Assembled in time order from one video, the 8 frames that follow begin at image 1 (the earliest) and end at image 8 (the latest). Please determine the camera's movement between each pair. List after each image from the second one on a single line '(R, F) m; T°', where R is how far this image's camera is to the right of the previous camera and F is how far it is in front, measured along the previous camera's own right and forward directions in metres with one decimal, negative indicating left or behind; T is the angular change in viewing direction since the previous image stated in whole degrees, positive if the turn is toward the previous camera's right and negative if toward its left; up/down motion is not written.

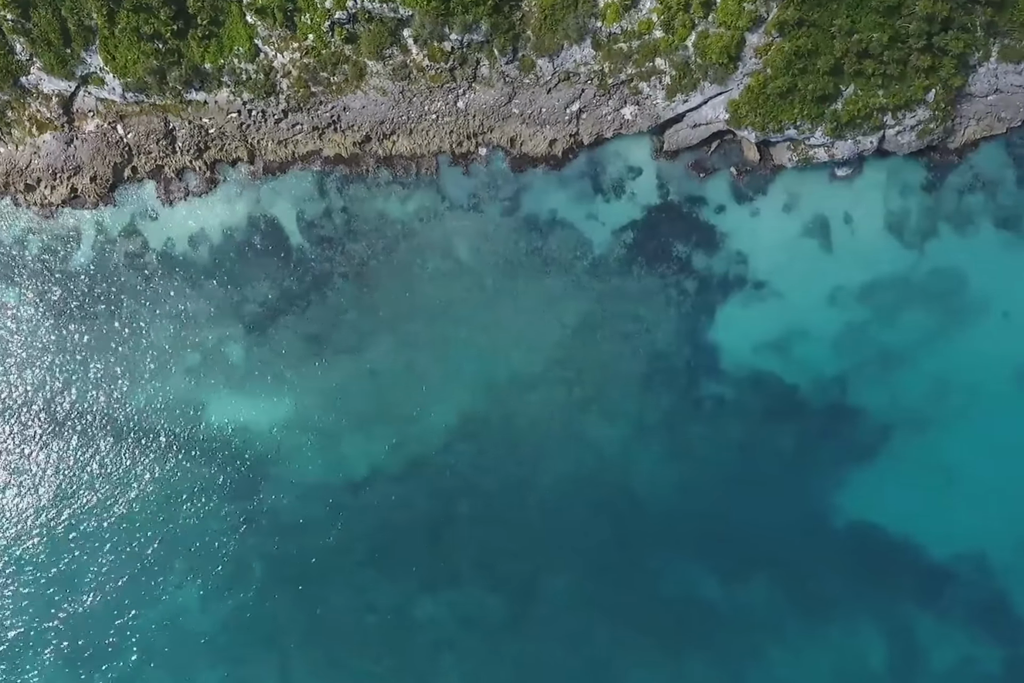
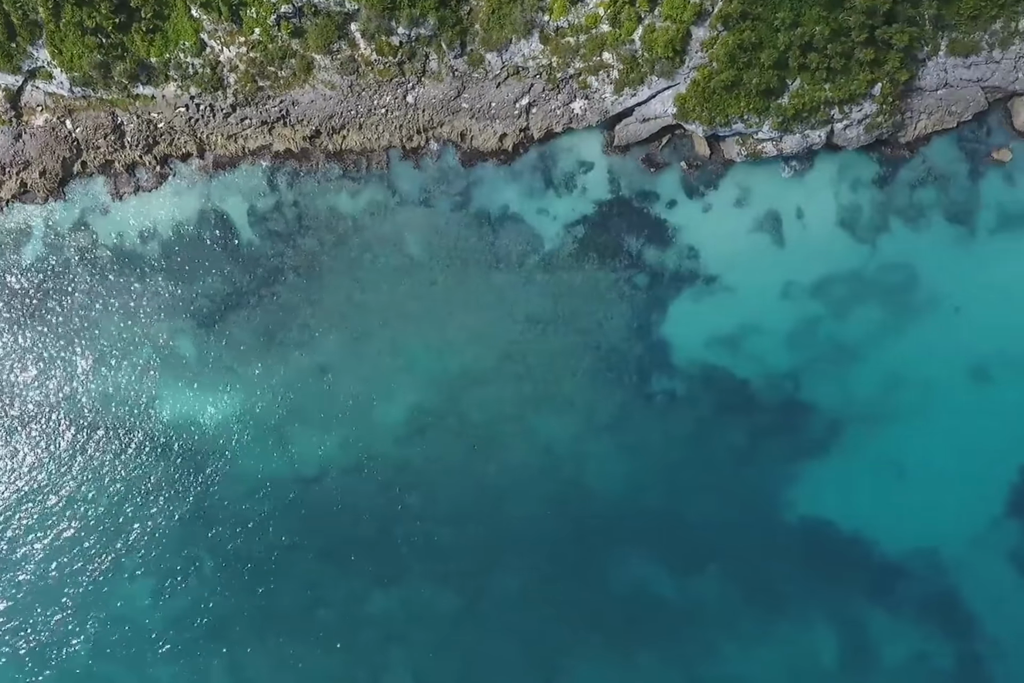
(+1.8, 0.0) m; 0°
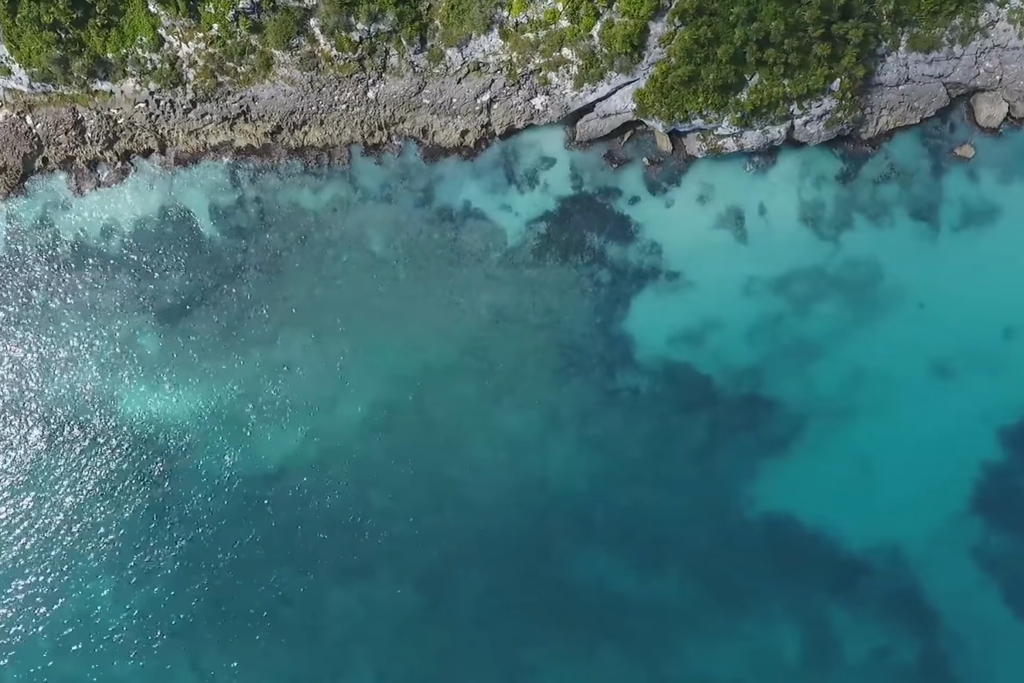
(+1.4, 0.0) m; 0°
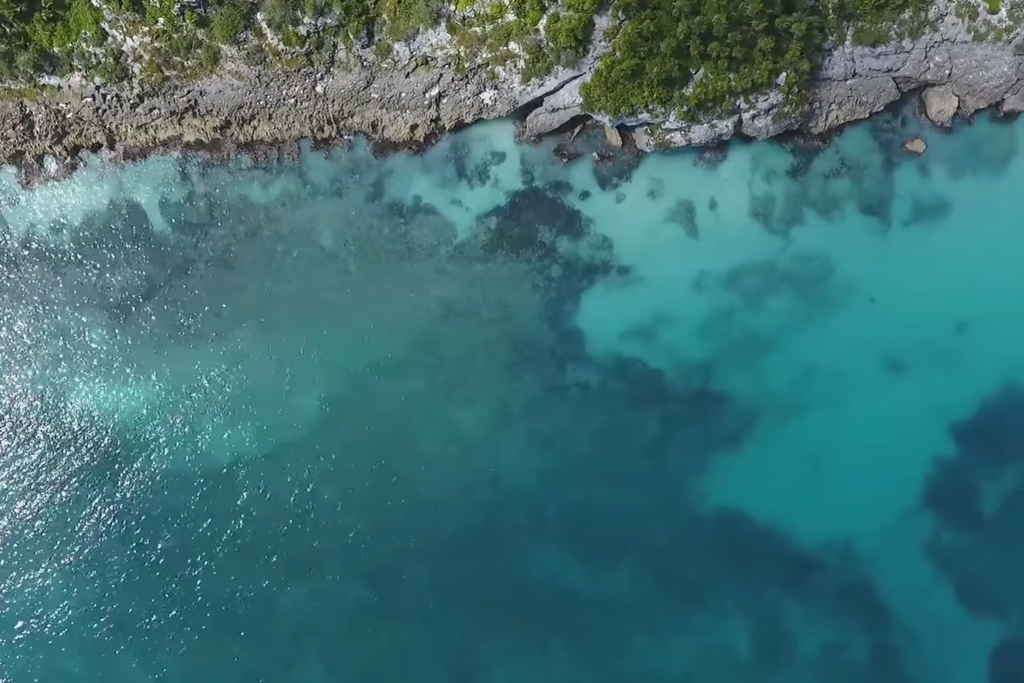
(+1.8, 0.0) m; 0°
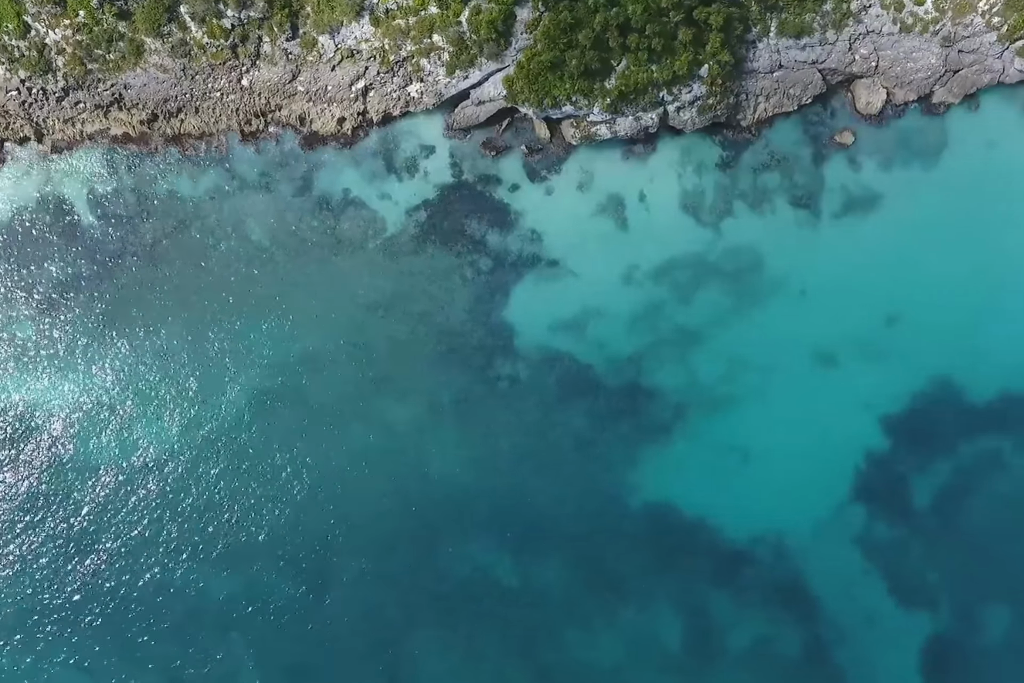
(+2.5, 0.0) m; 0°
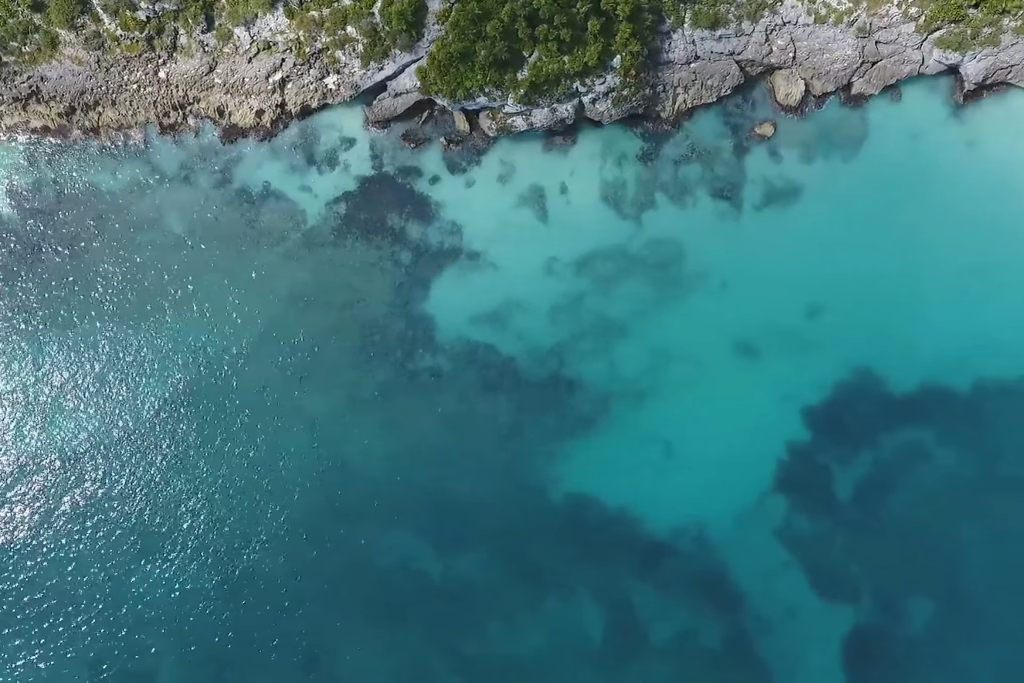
(+2.8, 0.0) m; 0°
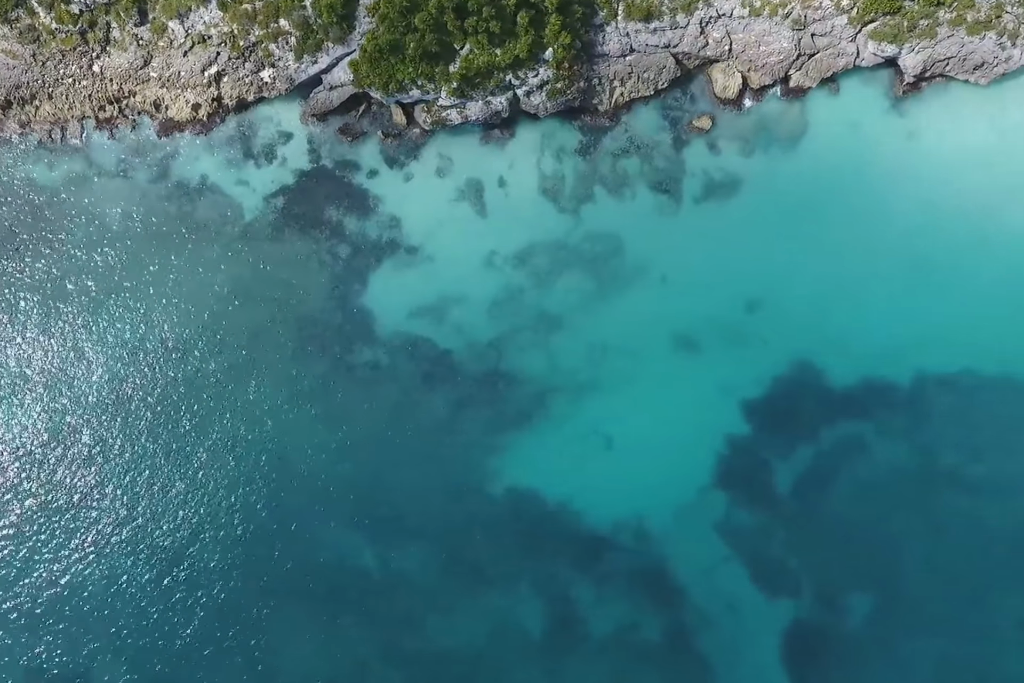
(+2.2, +0.1) m; 0°
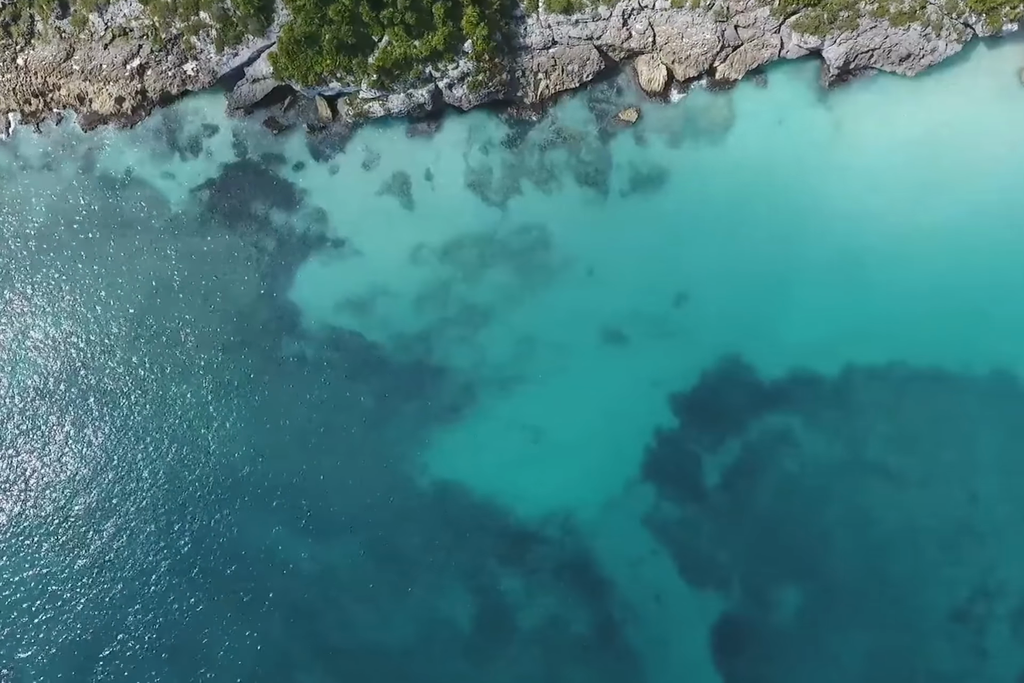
(+2.6, 0.0) m; 0°
